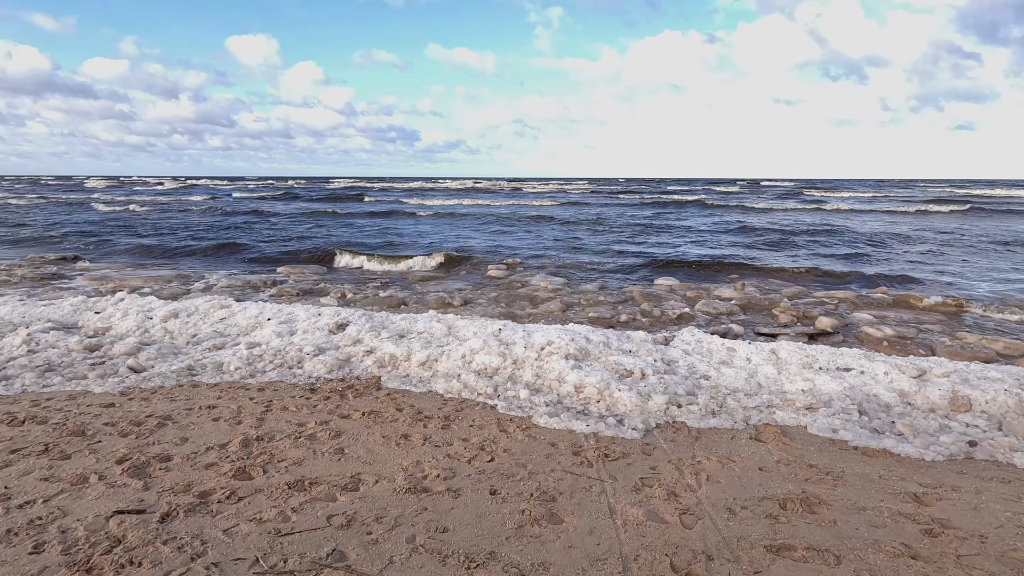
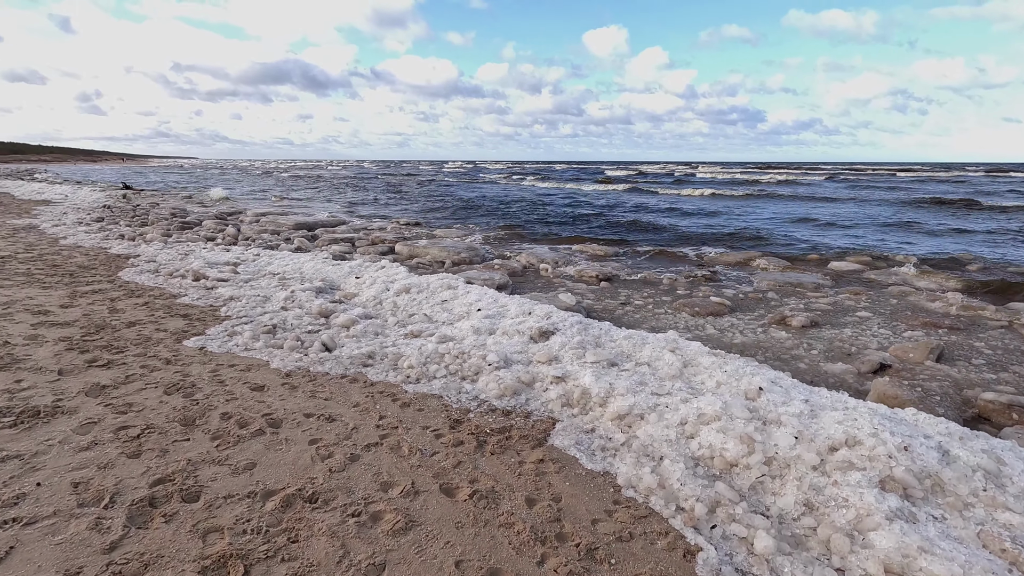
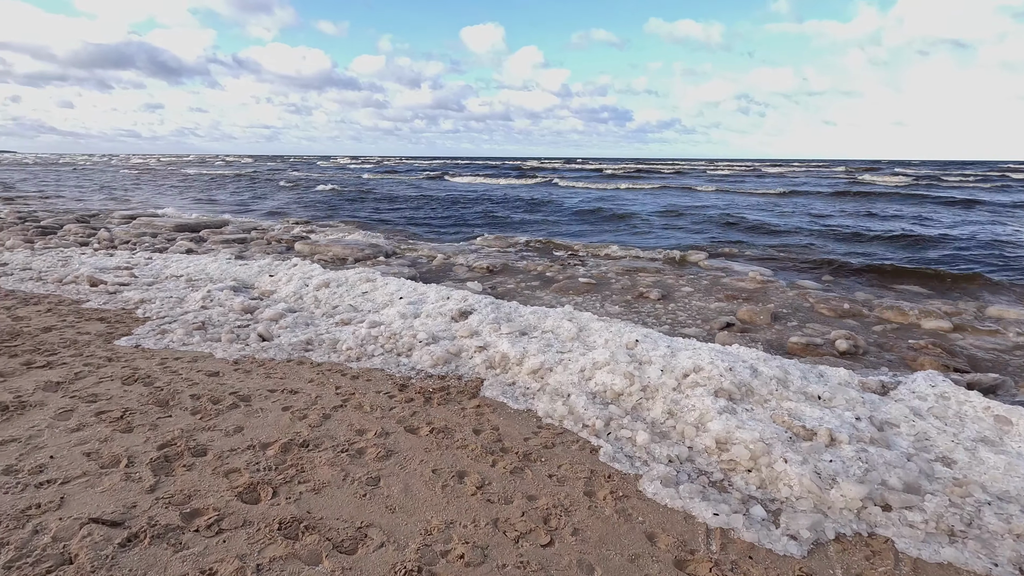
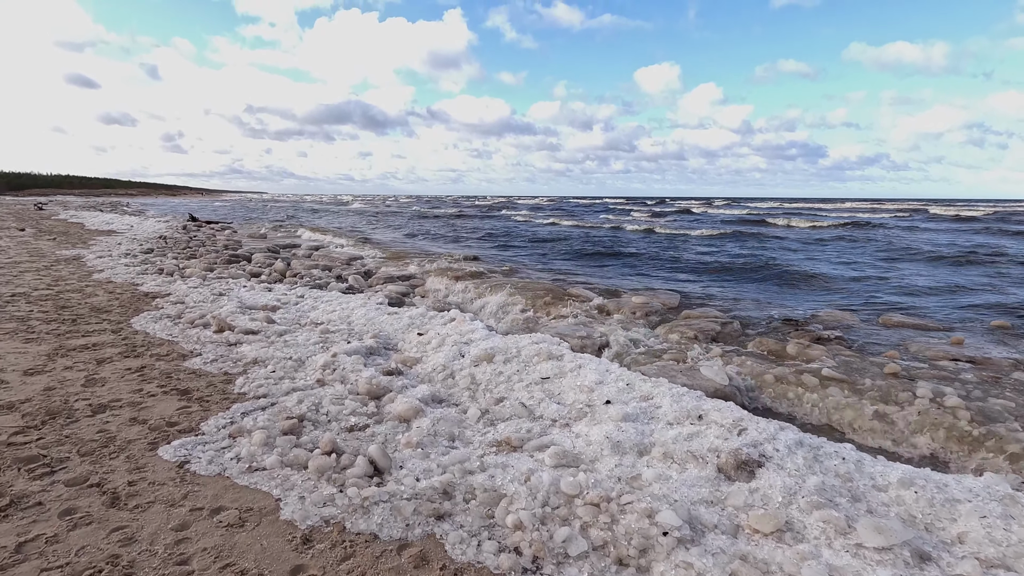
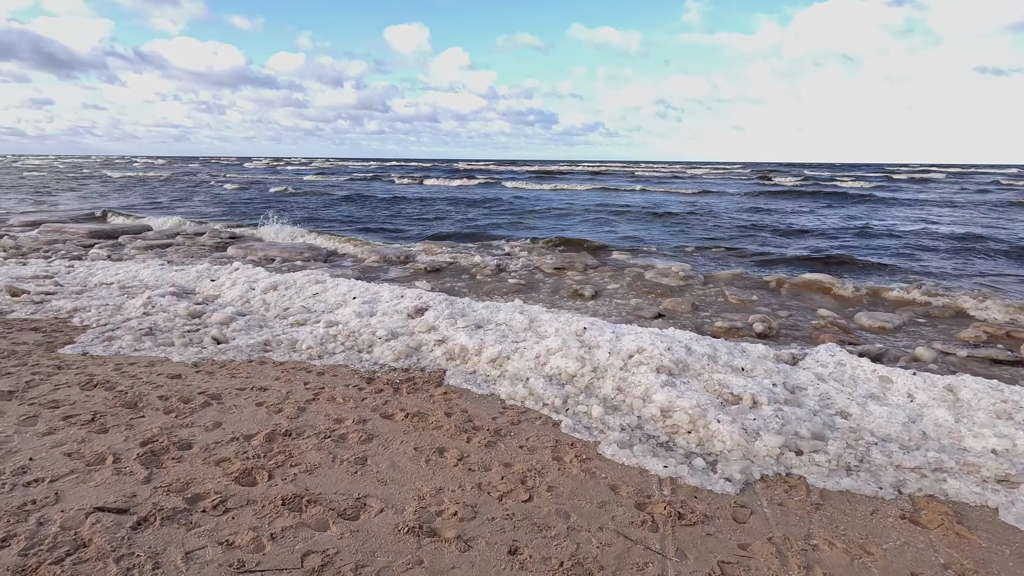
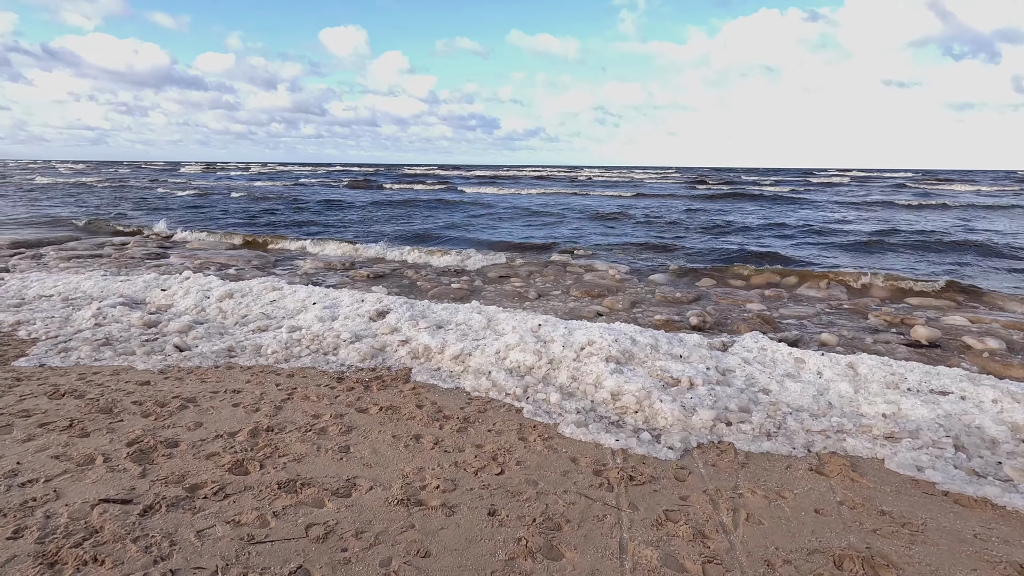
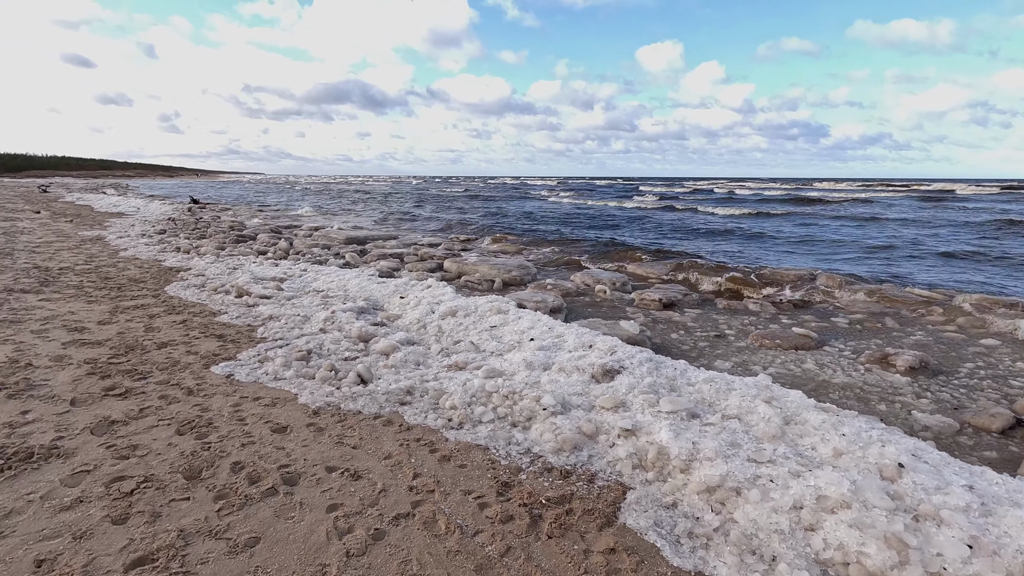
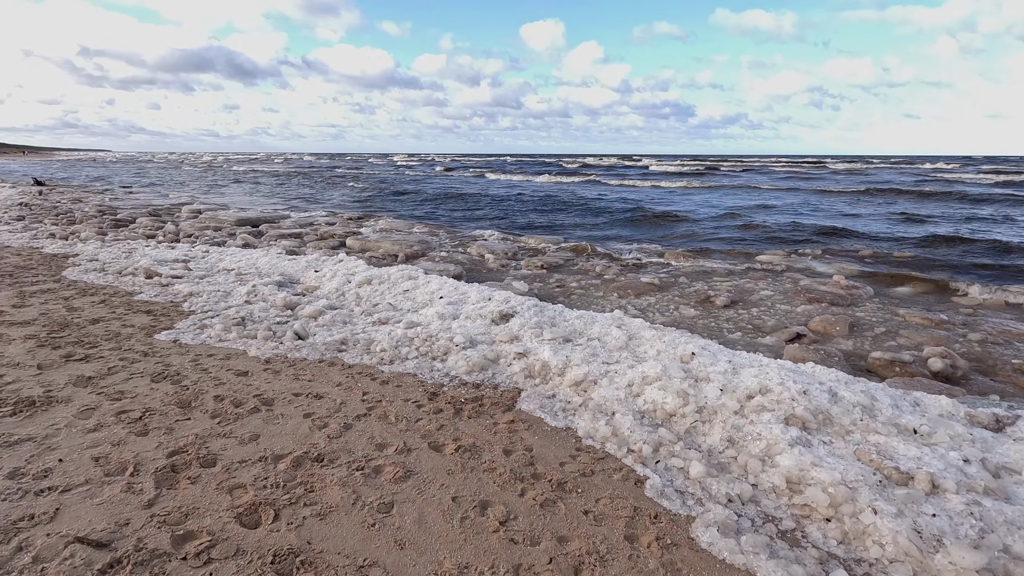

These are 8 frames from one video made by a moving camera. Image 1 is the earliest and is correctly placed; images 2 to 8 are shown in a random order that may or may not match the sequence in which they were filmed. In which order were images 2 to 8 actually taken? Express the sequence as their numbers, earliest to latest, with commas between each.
6, 5, 3, 8, 2, 7, 4
